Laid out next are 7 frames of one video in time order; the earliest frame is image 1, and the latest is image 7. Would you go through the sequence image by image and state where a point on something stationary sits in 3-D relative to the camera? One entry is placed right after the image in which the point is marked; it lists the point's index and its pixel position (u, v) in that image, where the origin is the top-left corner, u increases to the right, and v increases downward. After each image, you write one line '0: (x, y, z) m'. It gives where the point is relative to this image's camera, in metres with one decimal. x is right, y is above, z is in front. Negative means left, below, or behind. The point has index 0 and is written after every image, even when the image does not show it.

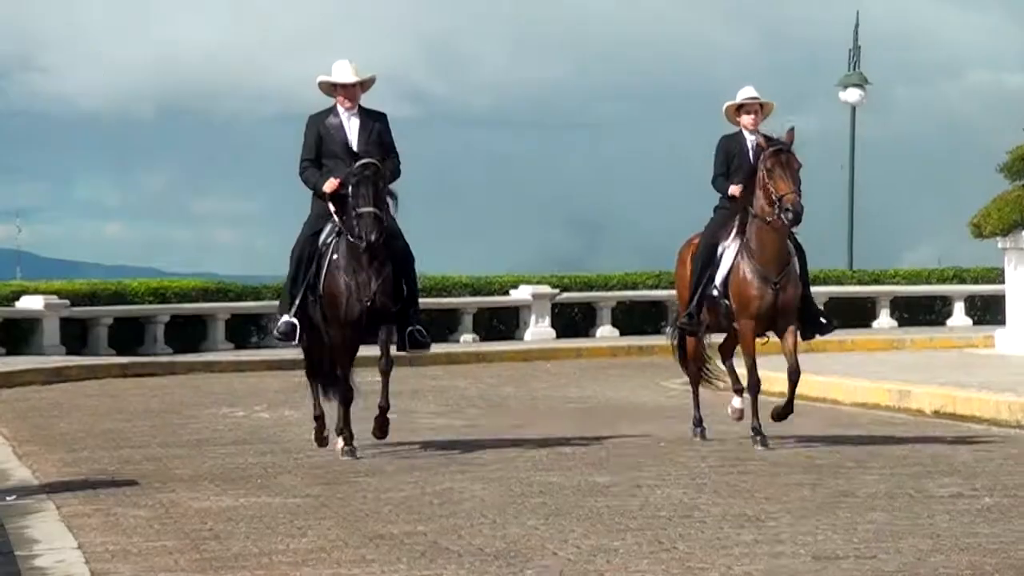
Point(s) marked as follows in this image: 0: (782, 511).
0: (+1.5, -1.3, +9.5) m
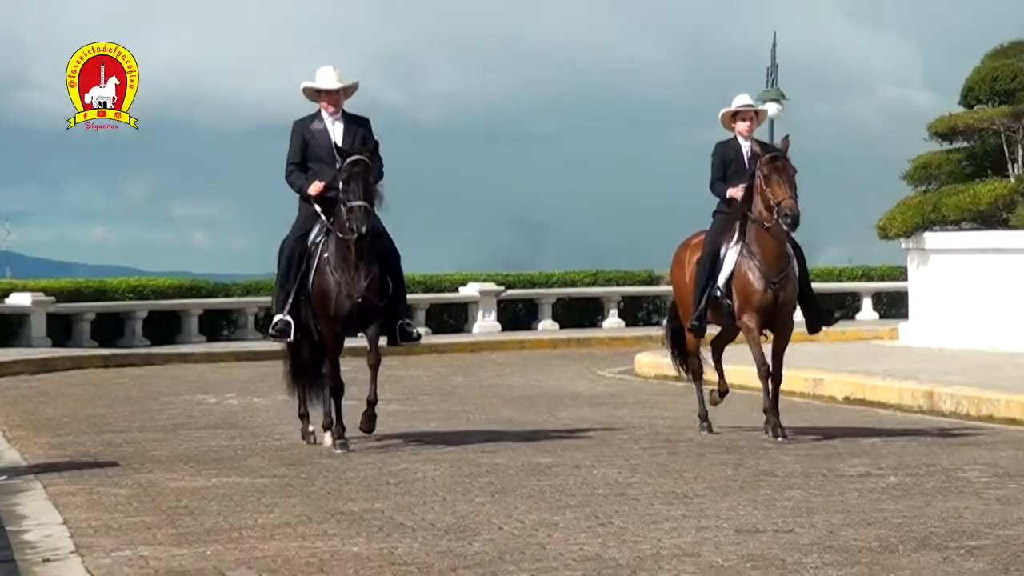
0: (+1.2, -1.3, +10.2) m
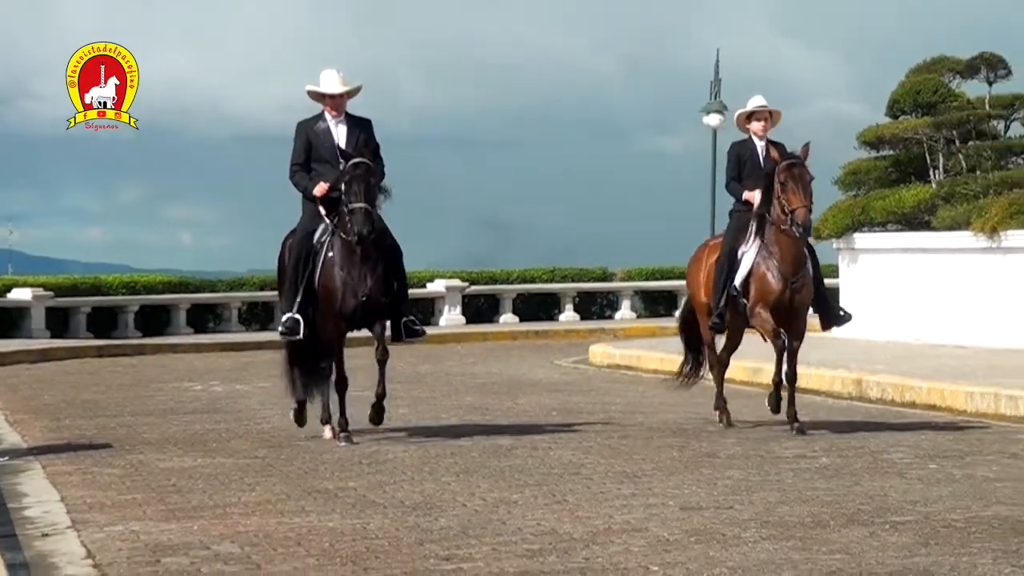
0: (+1.0, -1.2, +11.1) m
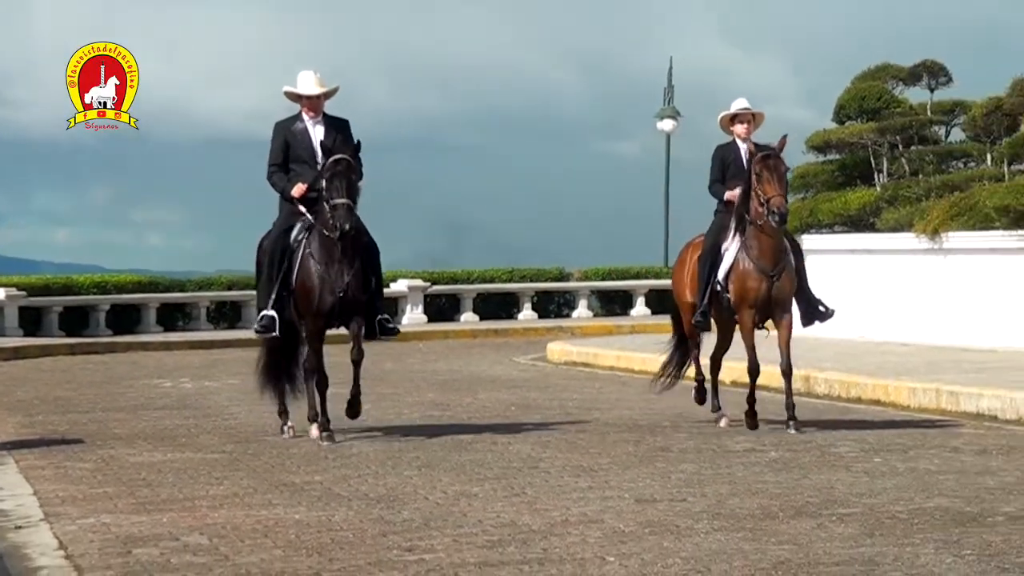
0: (+0.7, -1.2, +11.4) m
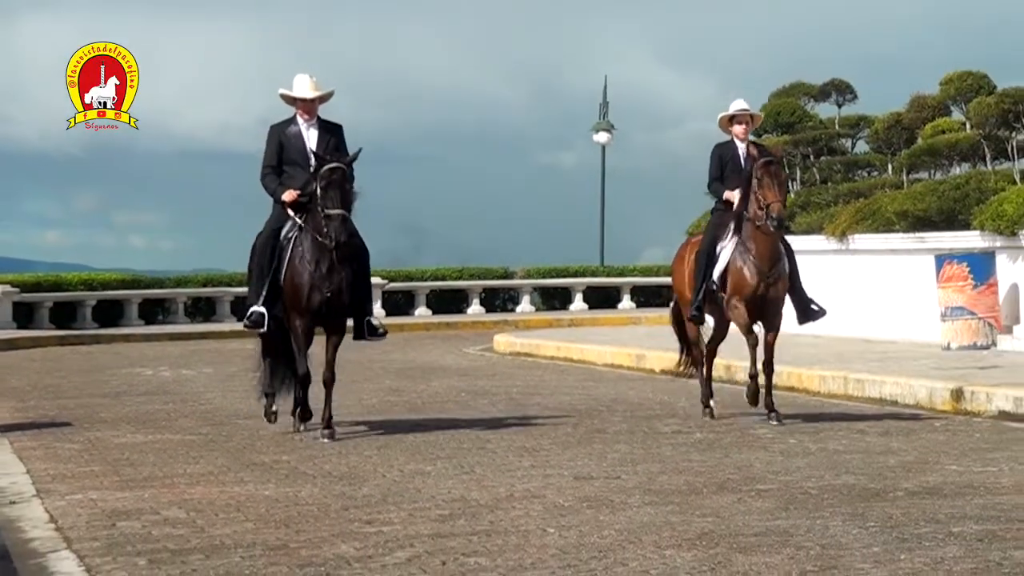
0: (+0.3, -1.2, +12.5) m
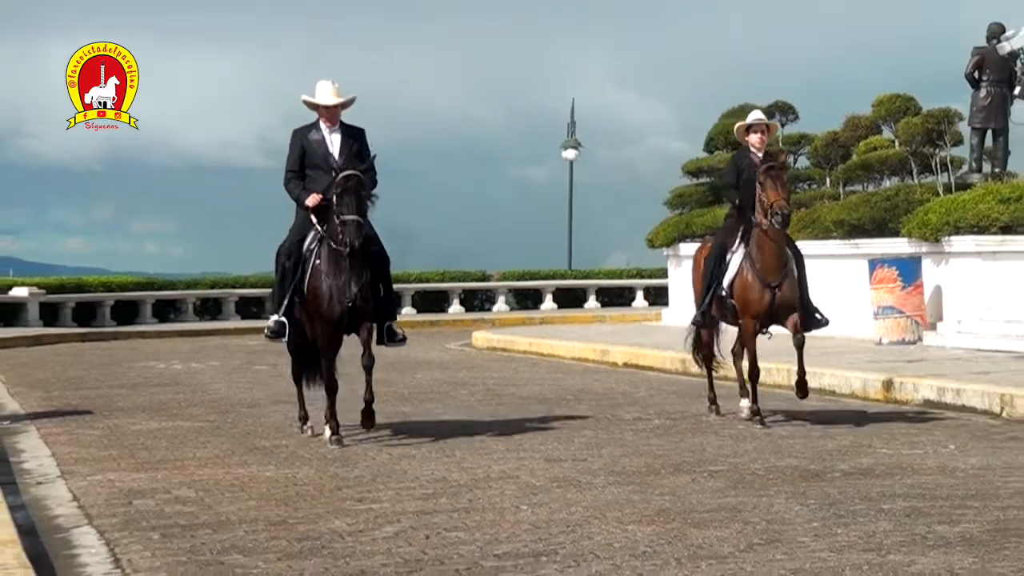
0: (+0.2, -1.2, +13.8) m
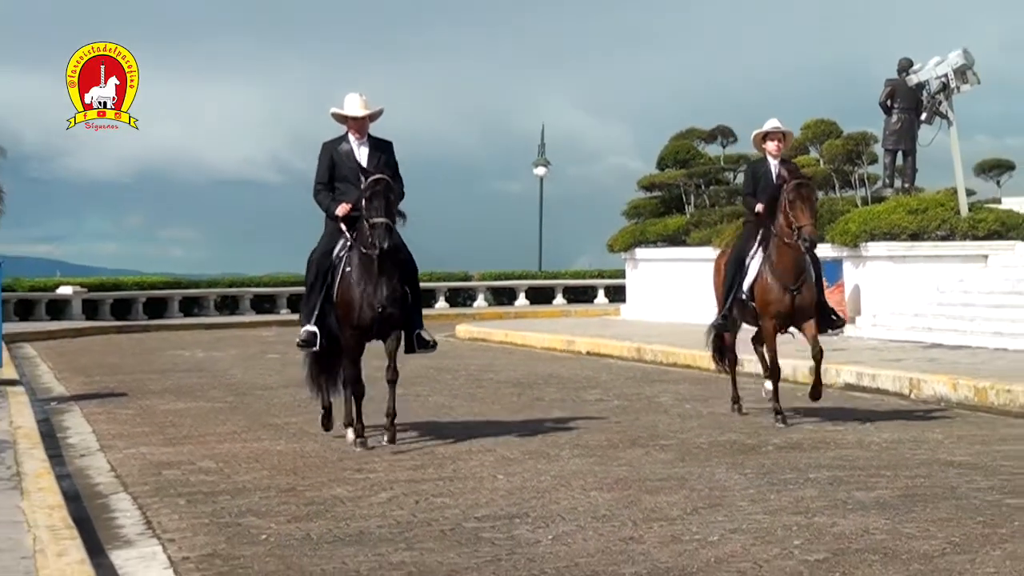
0: (0.0, -1.2, +15.7) m
